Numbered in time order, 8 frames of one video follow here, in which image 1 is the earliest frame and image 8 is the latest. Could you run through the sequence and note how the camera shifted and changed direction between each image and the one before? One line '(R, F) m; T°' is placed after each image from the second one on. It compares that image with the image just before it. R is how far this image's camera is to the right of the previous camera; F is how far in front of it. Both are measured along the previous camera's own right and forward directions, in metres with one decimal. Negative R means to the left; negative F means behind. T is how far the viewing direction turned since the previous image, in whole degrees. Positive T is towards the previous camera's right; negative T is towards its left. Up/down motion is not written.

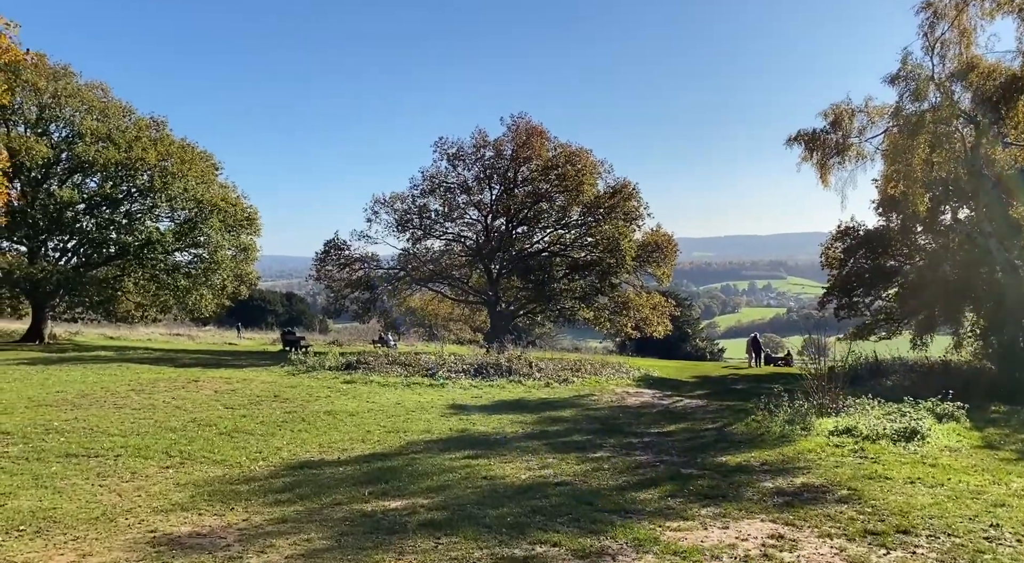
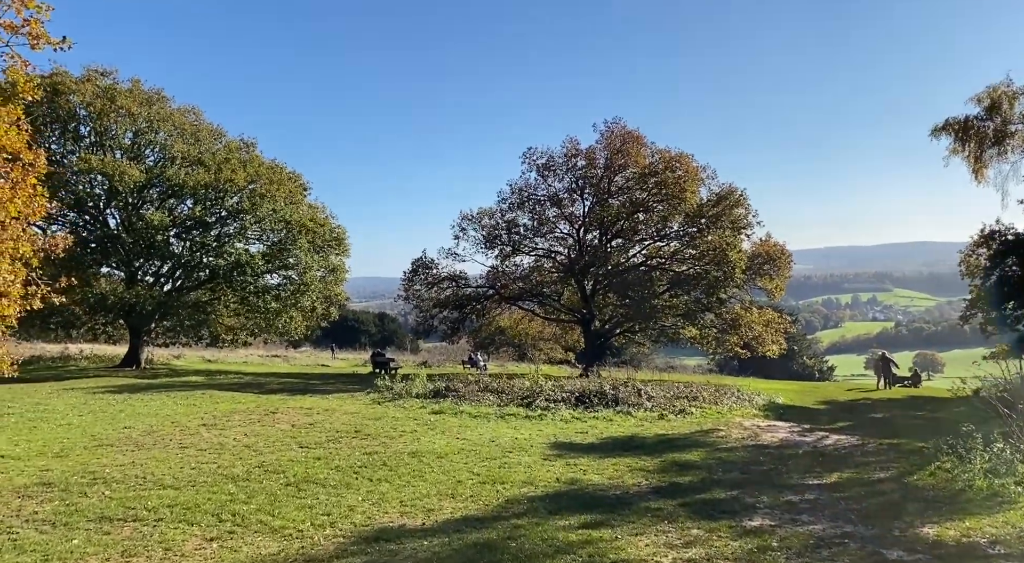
(-0.5, +2.4) m; -7°
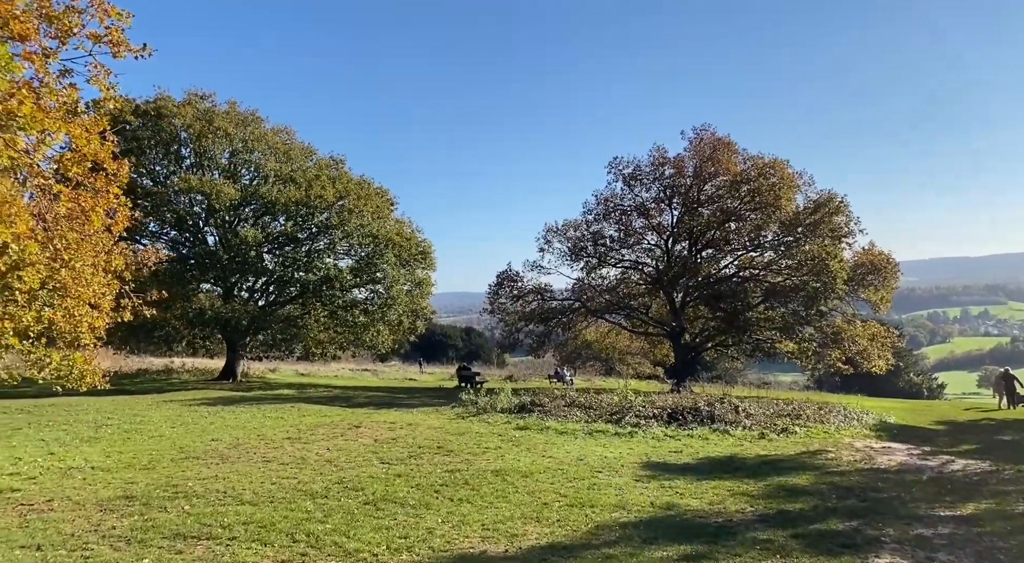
(0.0, +0.7) m; -7°
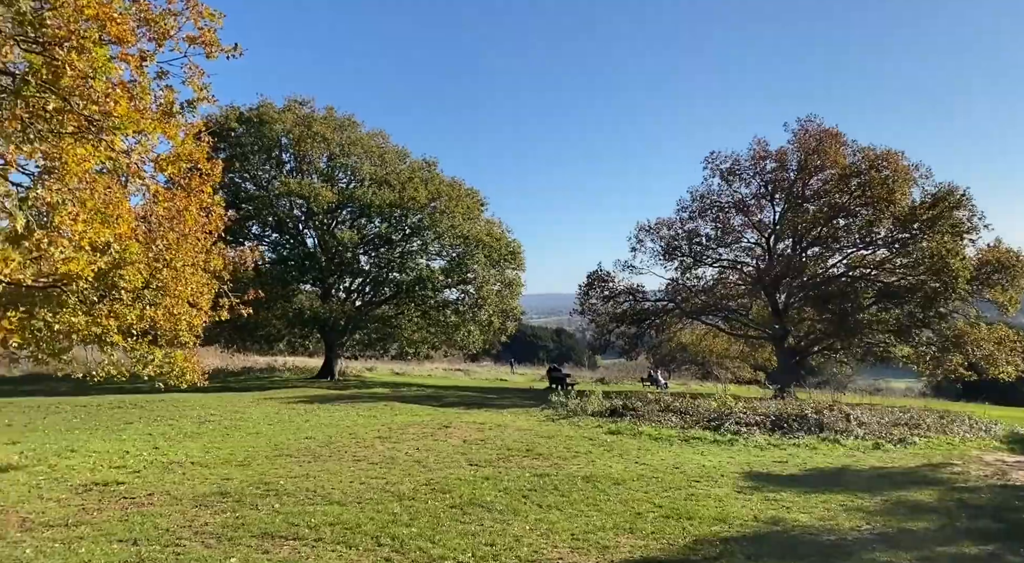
(0.0, +0.4) m; -7°
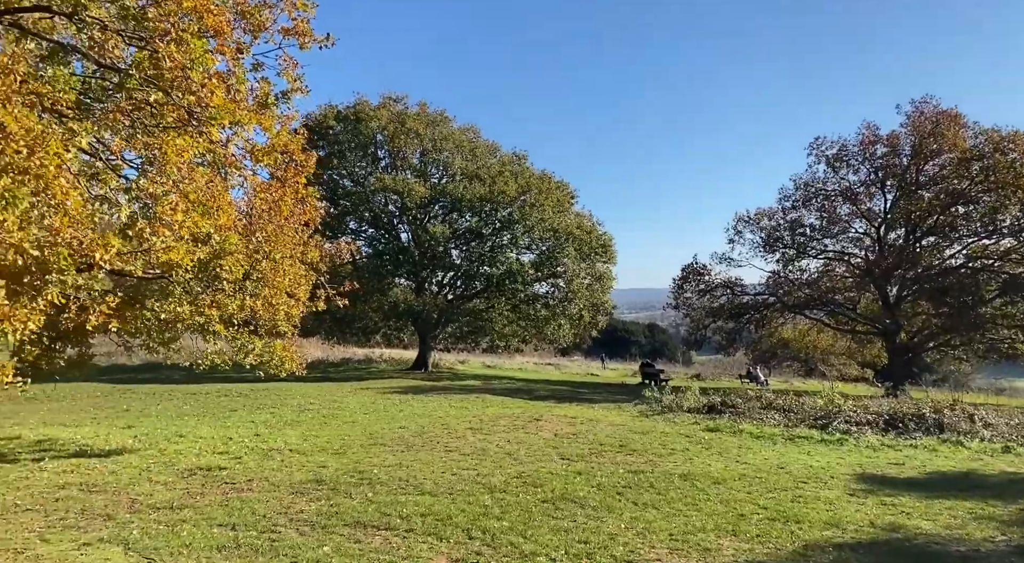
(0.0, +0.3) m; -7°
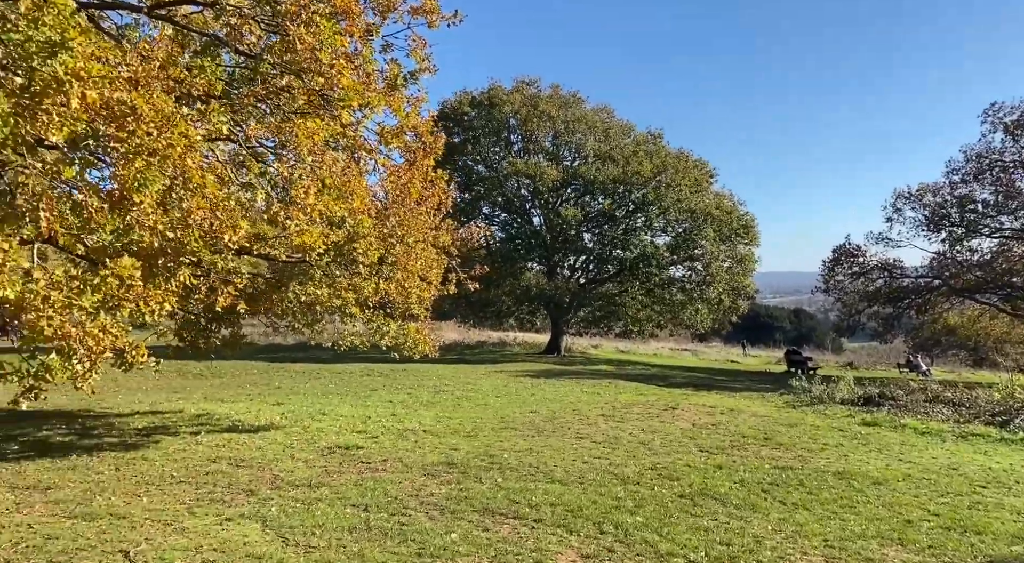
(0.0, +0.4) m; -10°
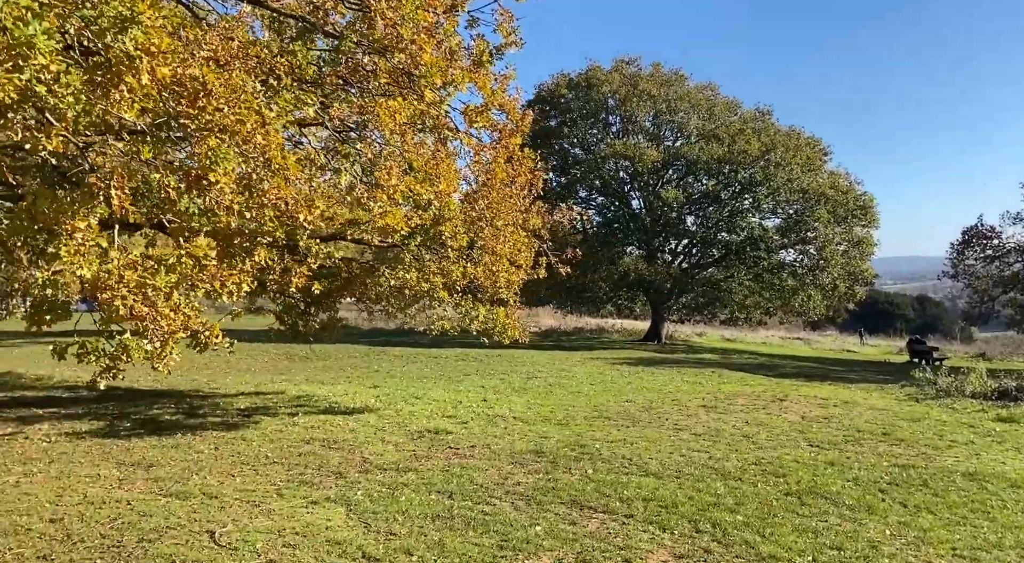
(+0.1, +0.4) m; -8°
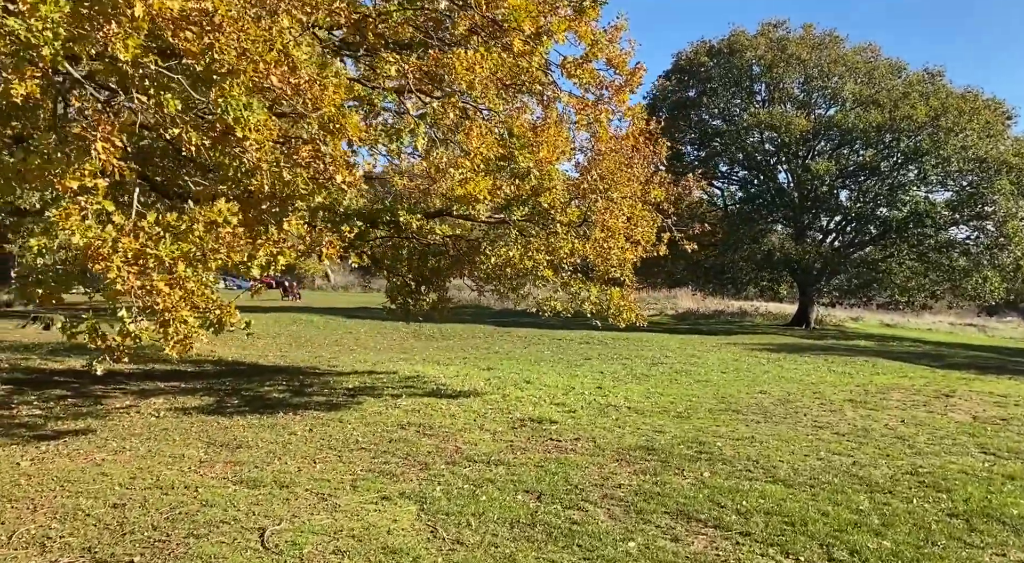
(+0.4, +1.0) m; -11°
